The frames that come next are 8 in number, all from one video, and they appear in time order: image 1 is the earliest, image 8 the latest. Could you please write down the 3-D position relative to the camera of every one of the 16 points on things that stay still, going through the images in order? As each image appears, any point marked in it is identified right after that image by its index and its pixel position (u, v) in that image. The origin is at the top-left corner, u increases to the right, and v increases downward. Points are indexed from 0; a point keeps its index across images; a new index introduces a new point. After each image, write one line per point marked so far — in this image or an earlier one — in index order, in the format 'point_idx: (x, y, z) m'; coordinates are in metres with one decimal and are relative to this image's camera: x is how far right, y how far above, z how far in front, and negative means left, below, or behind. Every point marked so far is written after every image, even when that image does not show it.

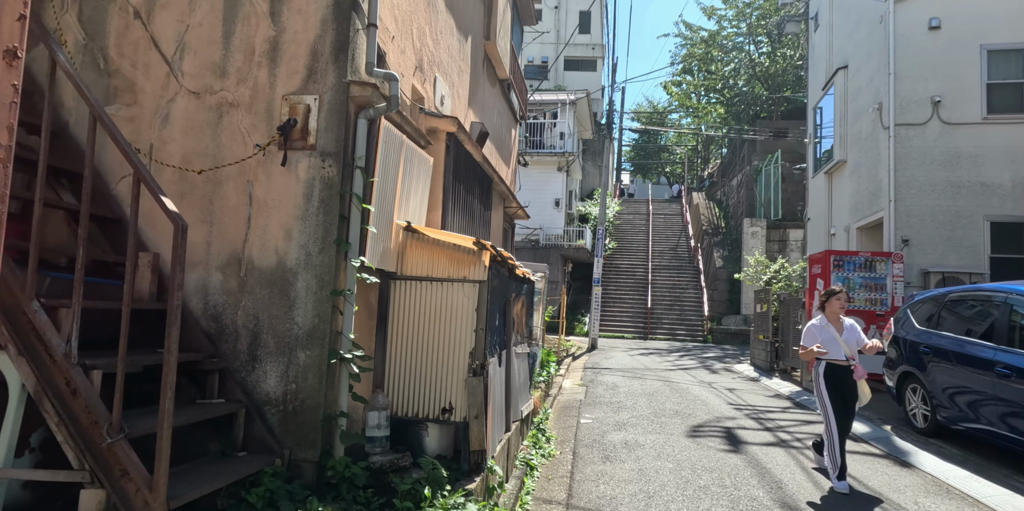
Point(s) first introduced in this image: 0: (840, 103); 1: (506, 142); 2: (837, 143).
0: (+7.6, +3.5, +13.9) m
1: (-0.1, +1.8, +9.7) m
2: (+7.5, +2.6, +13.9) m
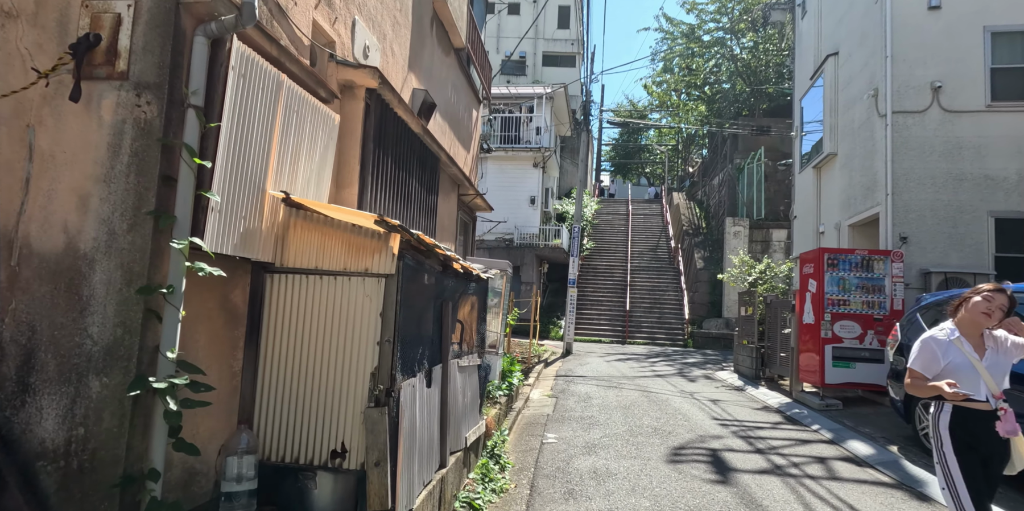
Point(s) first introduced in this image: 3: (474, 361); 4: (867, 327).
0: (+6.9, +3.5, +13.0) m
1: (-0.7, +1.9, +8.6) m
2: (+6.8, +2.6, +13.0) m
3: (-0.4, -1.0, +5.7) m
4: (+5.5, -1.1, +9.3) m
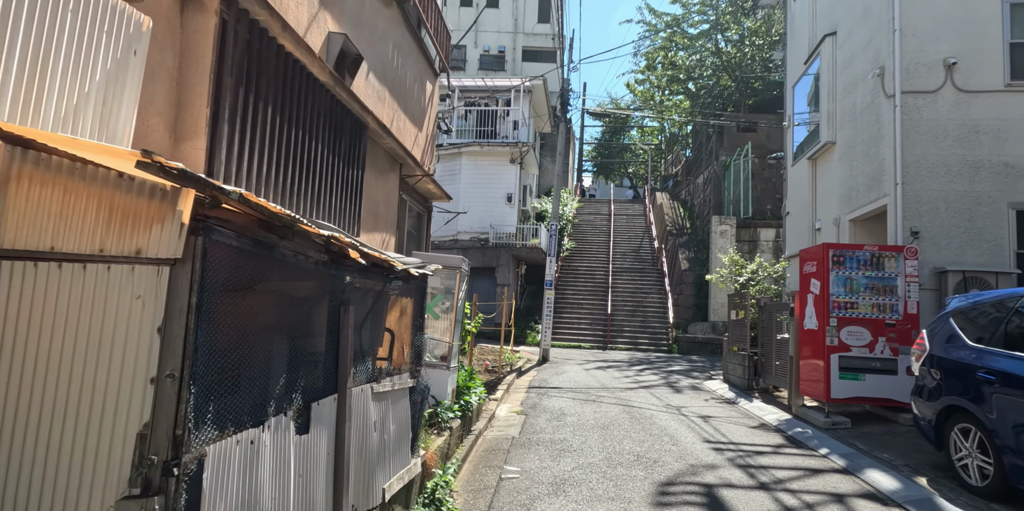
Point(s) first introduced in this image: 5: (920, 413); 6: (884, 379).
0: (+6.3, +3.5, +11.9) m
1: (-1.2, +1.9, +7.3) m
2: (+6.2, +2.6, +11.9) m
3: (-0.8, -1.0, +4.5) m
4: (+5.0, -1.1, +8.2) m
5: (+4.1, -1.6, +6.2) m
6: (+5.0, -1.7, +8.1) m
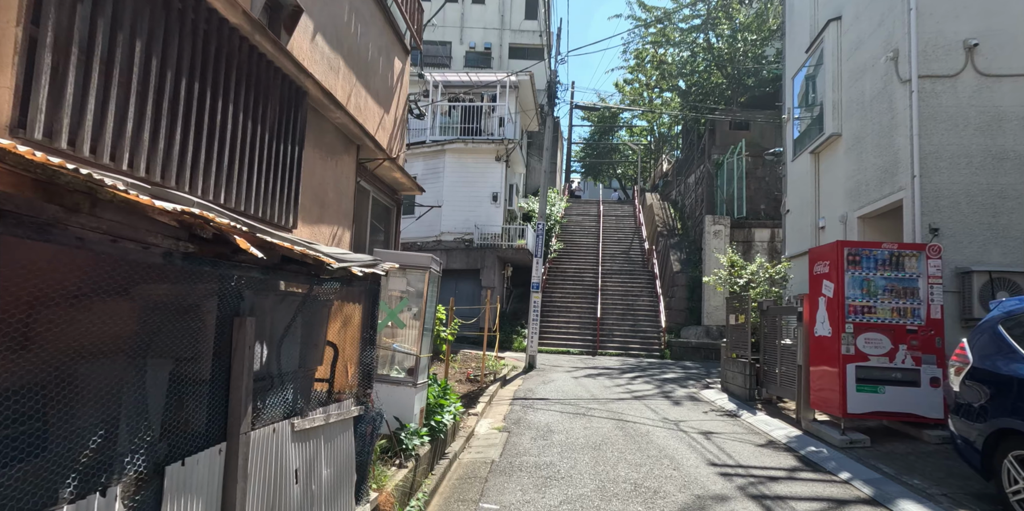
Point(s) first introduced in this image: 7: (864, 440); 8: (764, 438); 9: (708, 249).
0: (+5.9, +3.5, +11.1) m
1: (-1.4, +2.0, +6.3) m
2: (+5.9, +2.6, +11.1) m
3: (-1.0, -0.9, +3.5) m
4: (+4.7, -1.0, +7.3) m
5: (+3.9, -1.6, +5.3) m
6: (+4.8, -1.6, +7.3) m
7: (+4.2, -2.2, +7.1) m
8: (+3.3, -2.4, +7.9) m
9: (+6.4, +0.2, +19.6) m
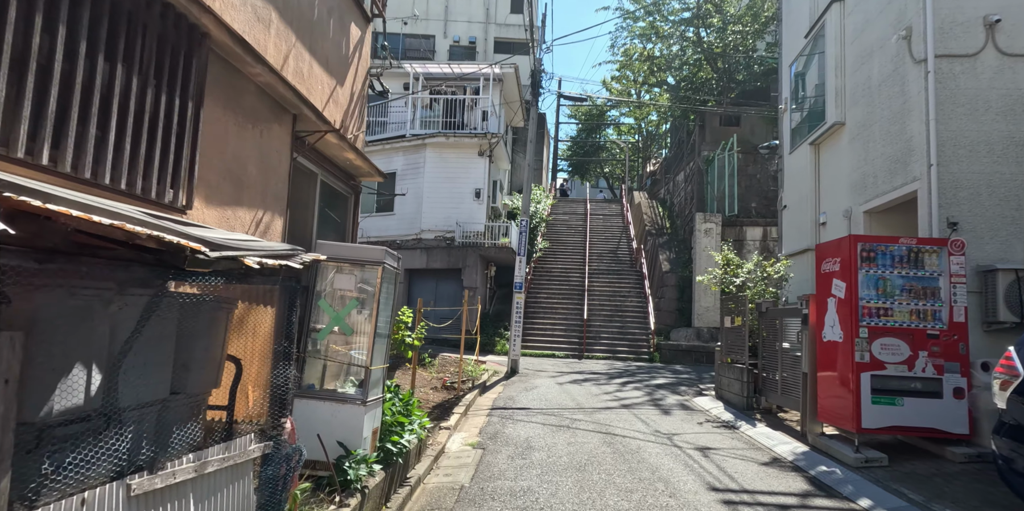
0: (+5.6, +3.6, +10.4) m
1: (-1.7, +2.0, +5.4) m
2: (+5.5, +2.7, +10.4) m
3: (-1.2, -0.9, +2.6) m
4: (+4.4, -1.0, +6.6) m
5: (+3.7, -1.5, +4.5) m
6: (+4.5, -1.6, +6.5) m
7: (+3.9, -2.1, +6.3) m
8: (+3.0, -2.4, +7.1) m
9: (+5.9, +0.2, +18.9) m
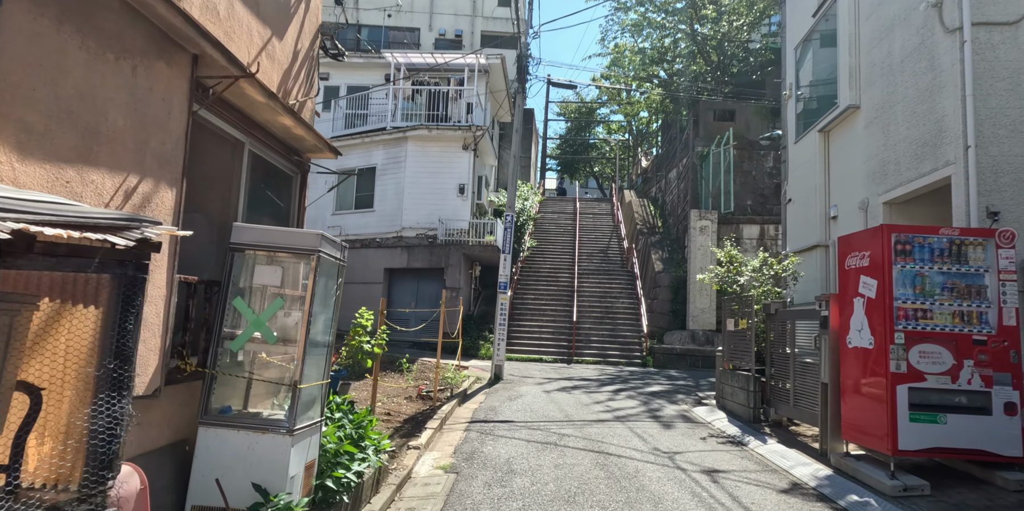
0: (+5.3, +3.6, +9.5) m
1: (-1.9, +2.1, +4.4) m
2: (+5.2, +2.7, +9.5) m
3: (-1.3, -0.8, +1.6) m
4: (+4.2, -0.9, +5.6) m
5: (+3.5, -1.4, +3.6) m
6: (+4.3, -1.5, +5.6) m
7: (+3.7, -2.1, +5.4) m
8: (+2.8, -2.3, +6.2) m
9: (+5.4, +0.3, +18.0) m
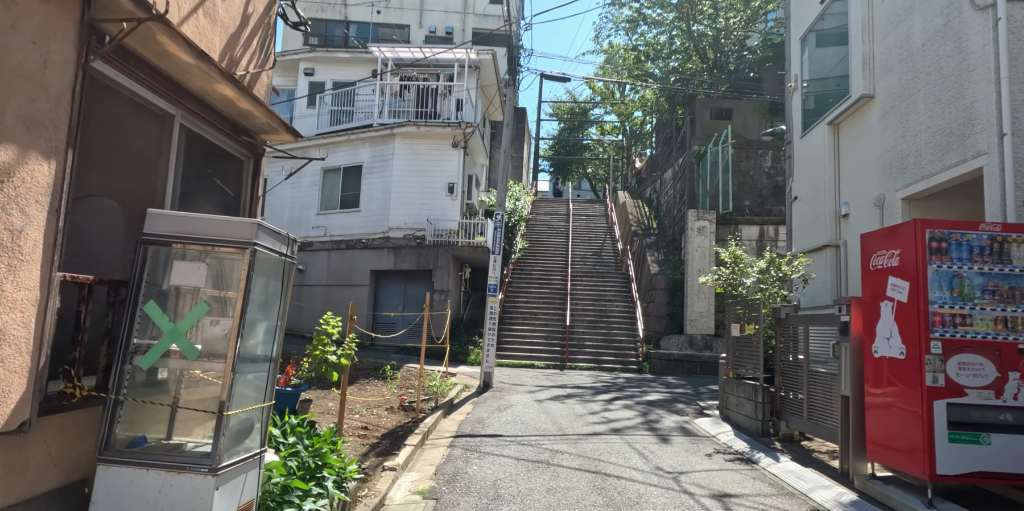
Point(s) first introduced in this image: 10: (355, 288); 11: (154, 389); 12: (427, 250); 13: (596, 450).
0: (+5.1, +3.6, +8.9) m
1: (-2.0, +2.1, +3.7) m
2: (+5.1, +2.7, +8.9) m
3: (-1.4, -0.8, +0.9) m
4: (+4.1, -0.9, +5.0) m
5: (+3.4, -1.4, +2.9) m
6: (+4.2, -1.5, +4.9) m
7: (+3.6, -2.0, +4.7) m
8: (+2.7, -2.3, +5.5) m
9: (+5.2, +0.2, +17.3) m
10: (-5.1, -1.1, +19.5) m
11: (-1.9, -0.7, +3.2) m
12: (-2.6, +0.2, +18.8) m
13: (+1.0, -2.4, +7.5) m
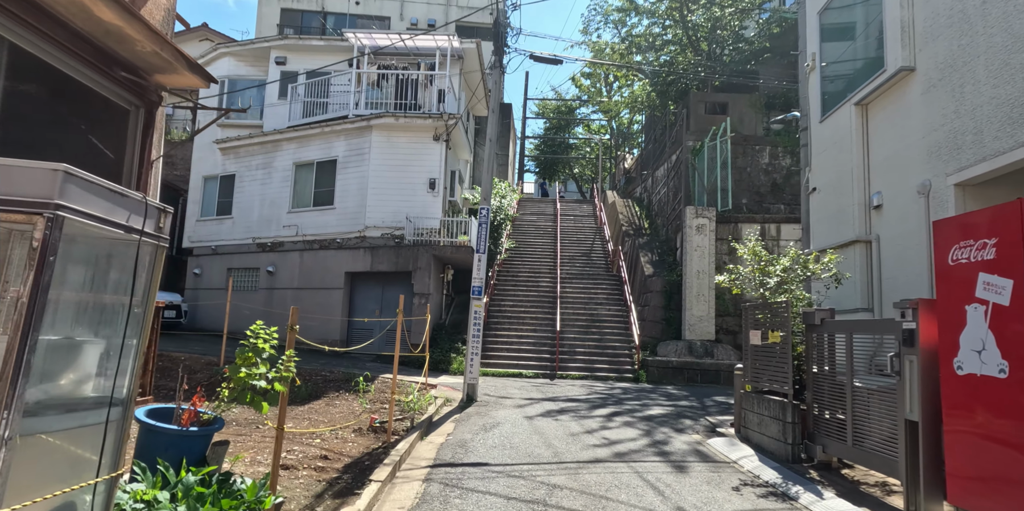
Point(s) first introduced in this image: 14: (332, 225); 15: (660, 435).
0: (+5.0, +3.7, +7.8) m
1: (-2.0, +2.2, +2.4) m
2: (+4.9, +2.8, +7.8) m
3: (-1.3, -0.7, -0.4) m
4: (+4.1, -0.9, +3.8) m
5: (+3.4, -1.3, +1.8) m
6: (+4.1, -1.4, +3.8) m
7: (+3.5, -2.0, +3.5) m
8: (+2.6, -2.2, +4.3) m
9: (+4.8, +0.2, +16.2) m
10: (-5.5, -1.1, +18.1) m
11: (-1.9, -0.6, +1.9) m
12: (-3.1, +0.1, +17.5) m
13: (+0.9, -2.4, +6.2) m
14: (-5.6, +0.9, +18.7) m
15: (+2.1, -2.6, +8.7) m
